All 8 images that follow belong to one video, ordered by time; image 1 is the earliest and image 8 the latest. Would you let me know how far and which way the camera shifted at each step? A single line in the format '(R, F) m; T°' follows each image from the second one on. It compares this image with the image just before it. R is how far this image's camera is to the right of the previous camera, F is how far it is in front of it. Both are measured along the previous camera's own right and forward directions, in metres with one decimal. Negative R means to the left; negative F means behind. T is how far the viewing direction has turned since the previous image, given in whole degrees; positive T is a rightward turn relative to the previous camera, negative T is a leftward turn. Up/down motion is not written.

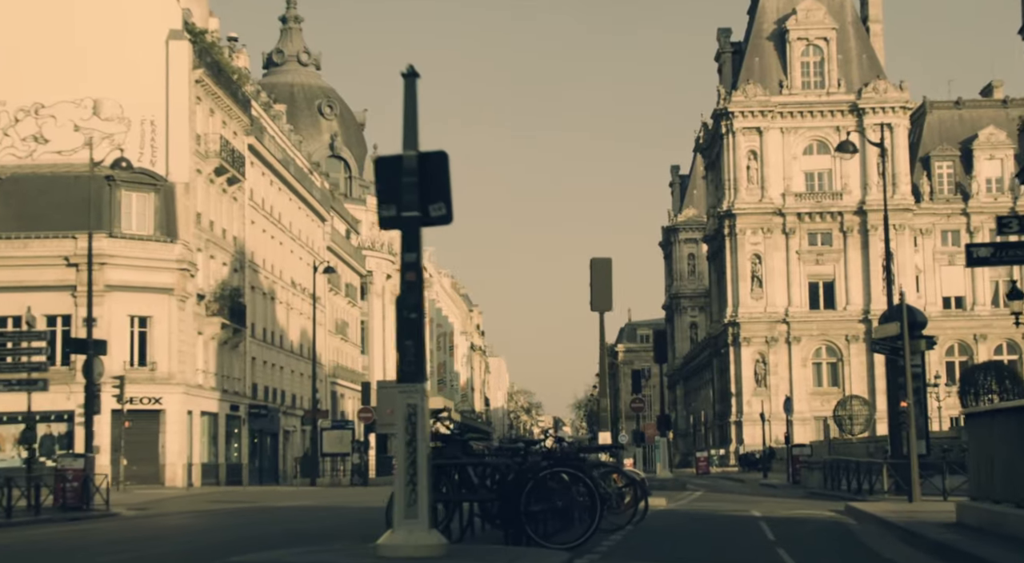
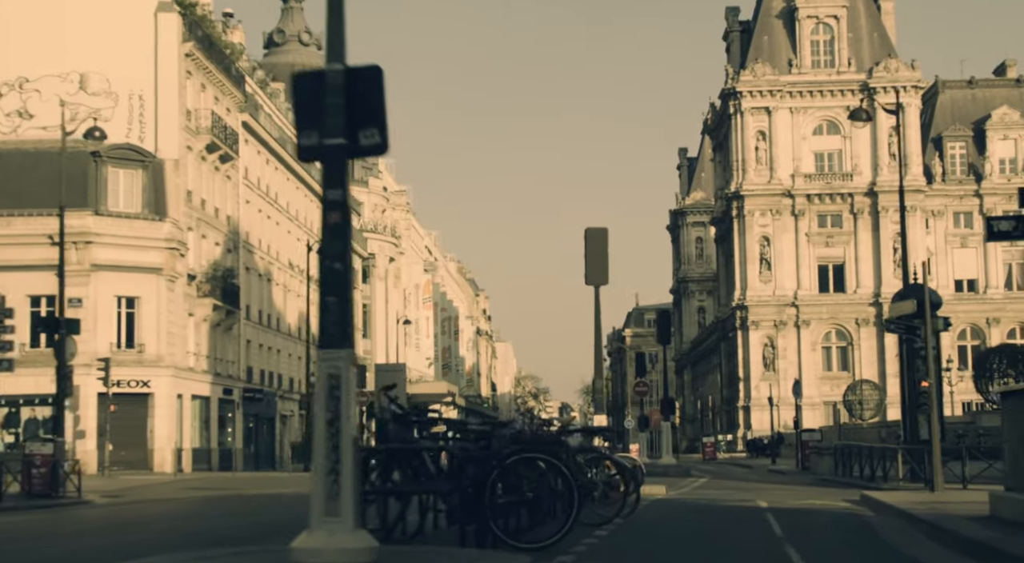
(+0.3, +1.7) m; 0°
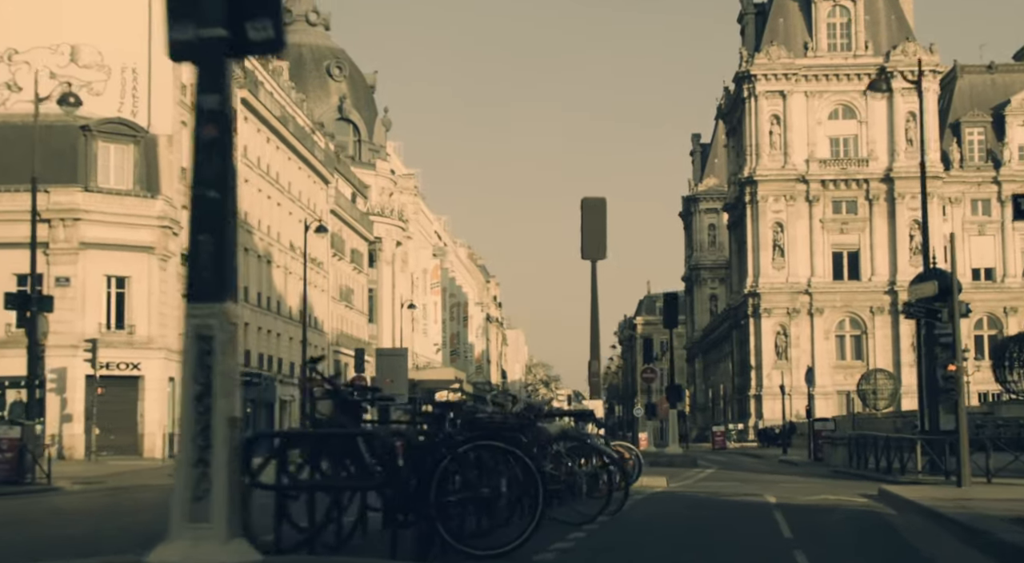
(+0.3, +1.7) m; -1°
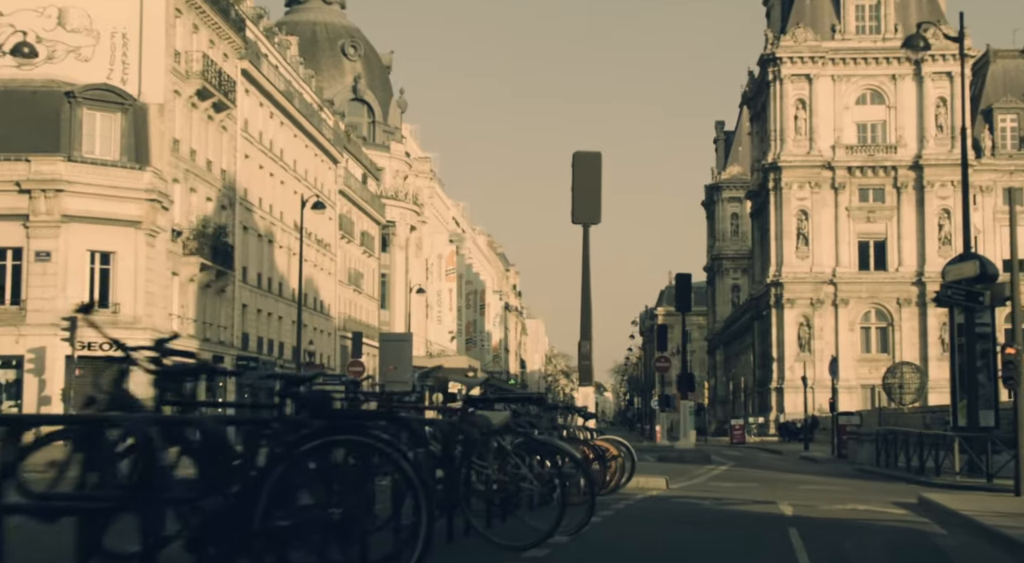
(+0.6, +2.8) m; -1°
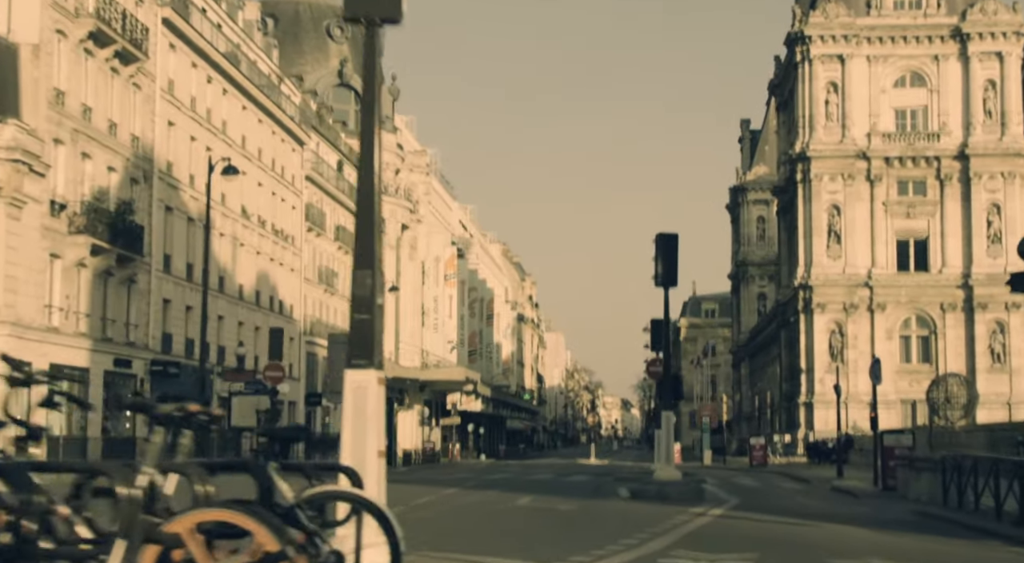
(+2.0, +9.9) m; -1°
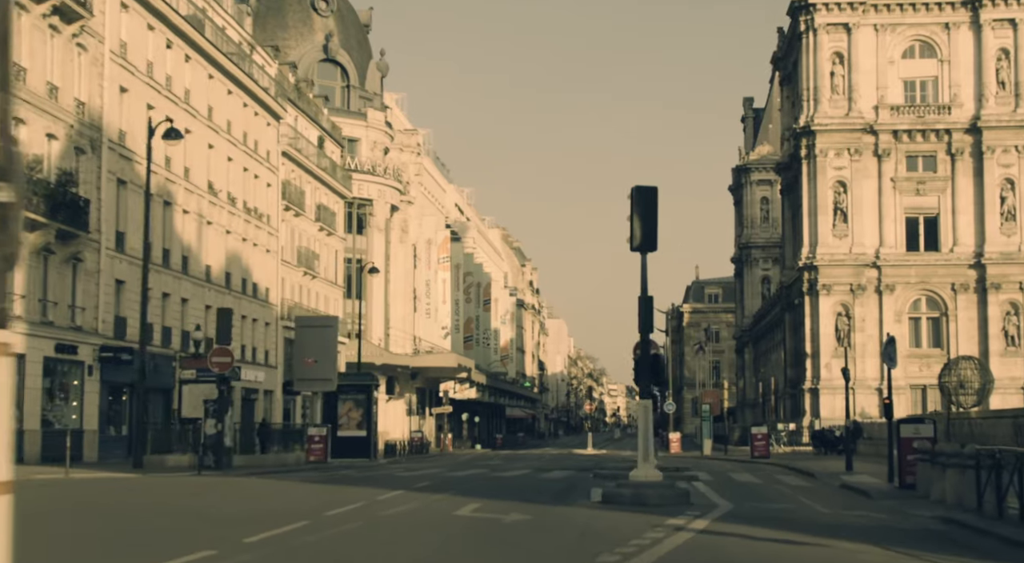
(+0.8, +3.8) m; 0°
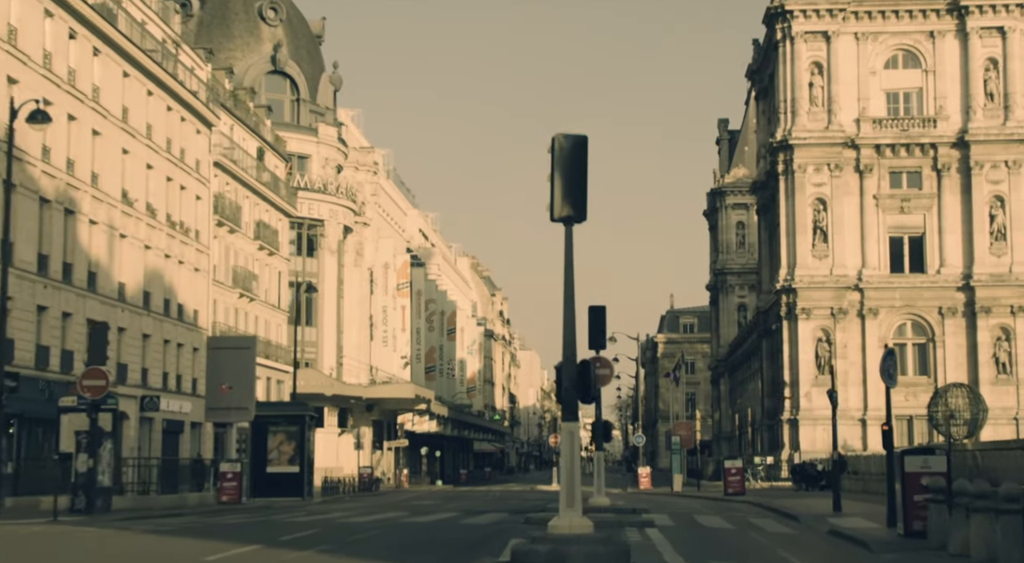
(+1.1, +5.5) m; +1°
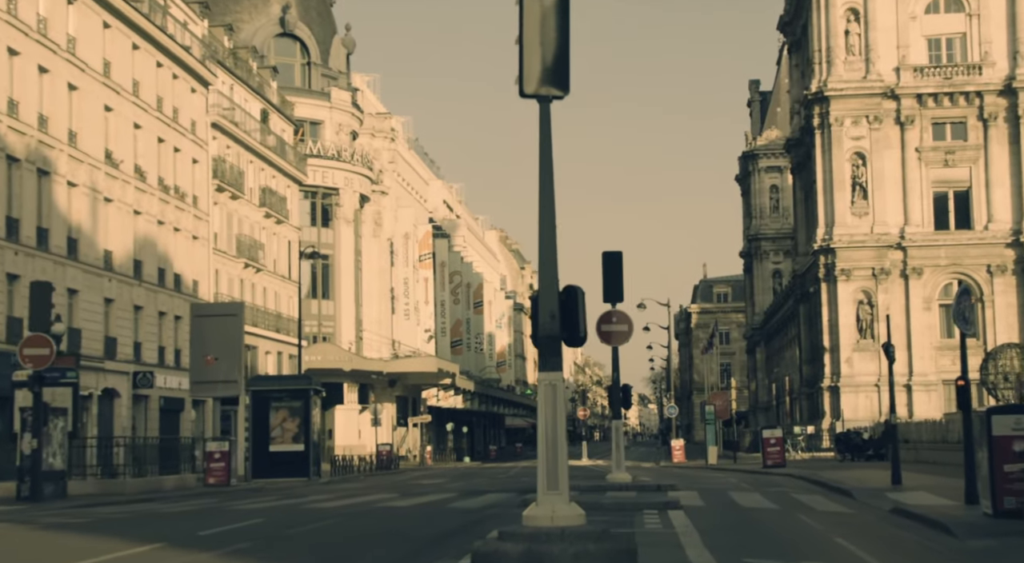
(+0.6, +3.9) m; -1°
